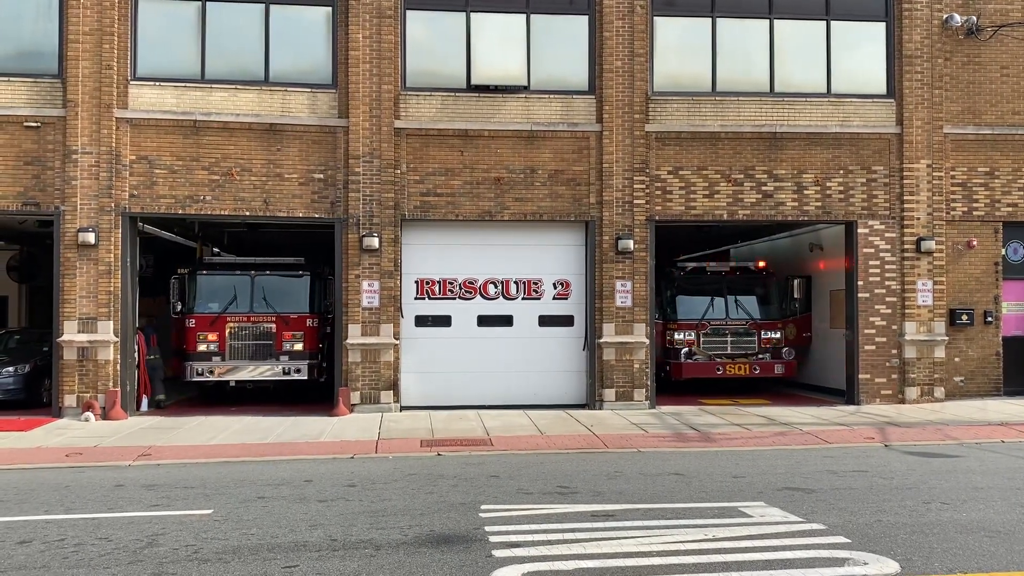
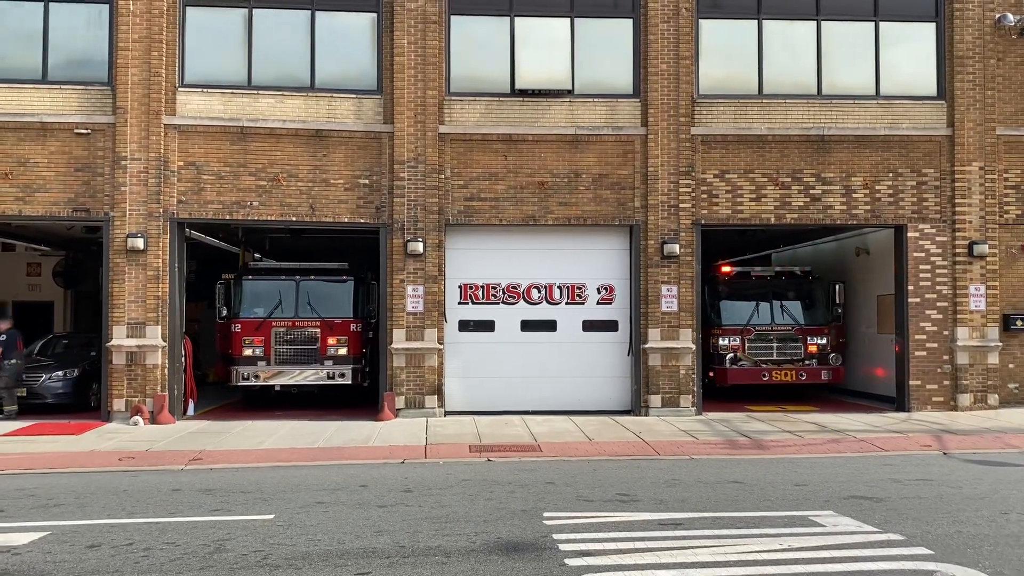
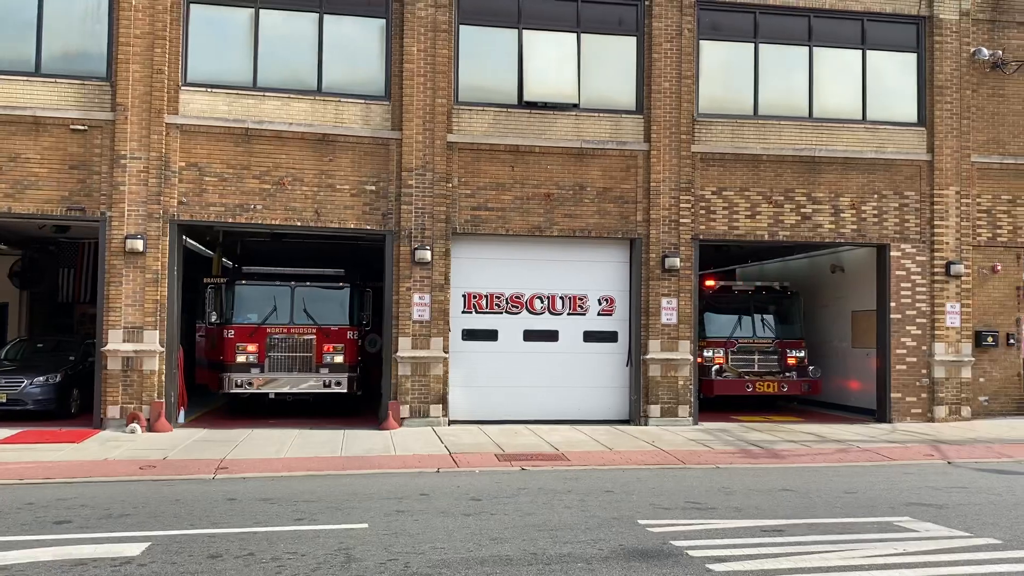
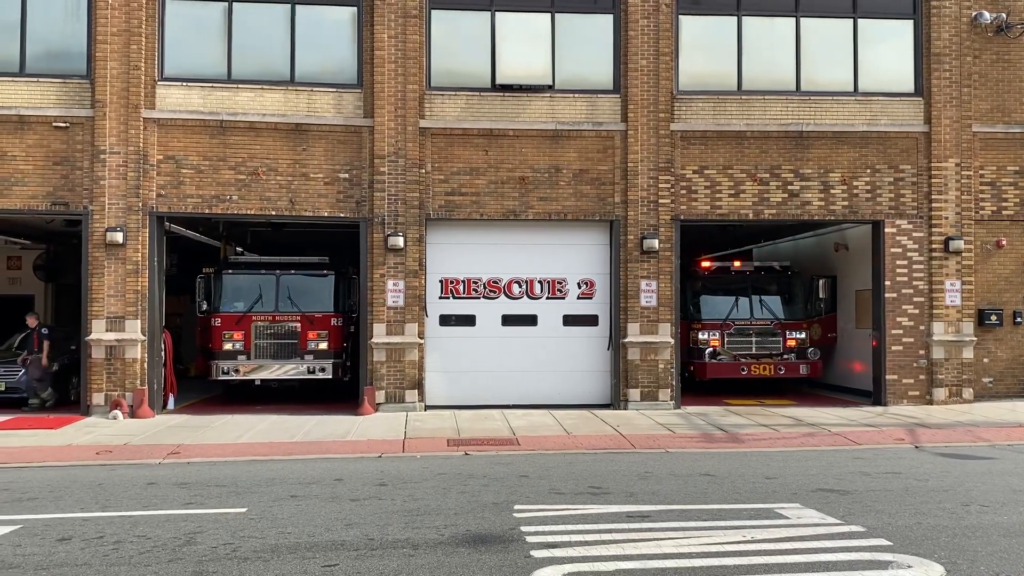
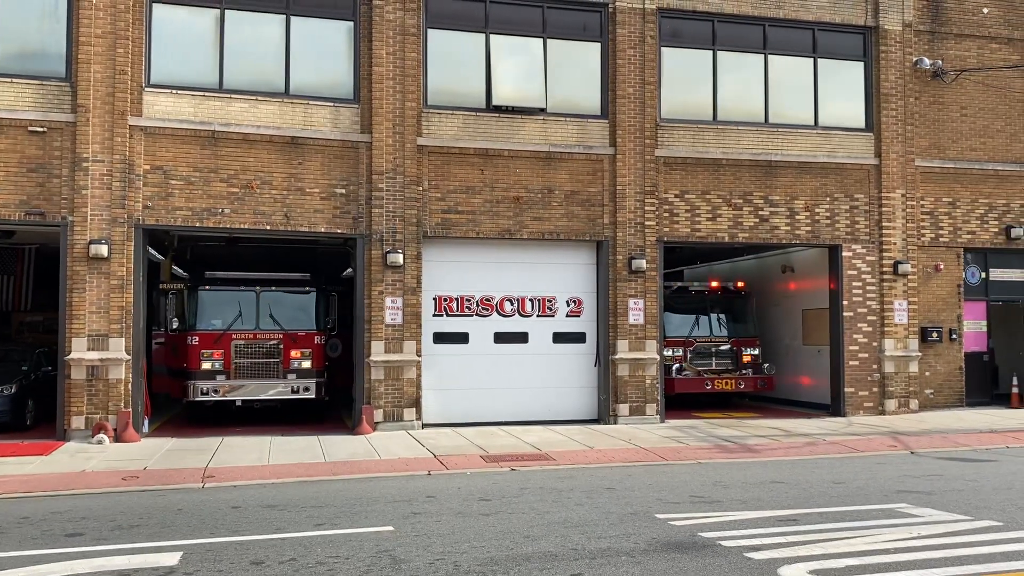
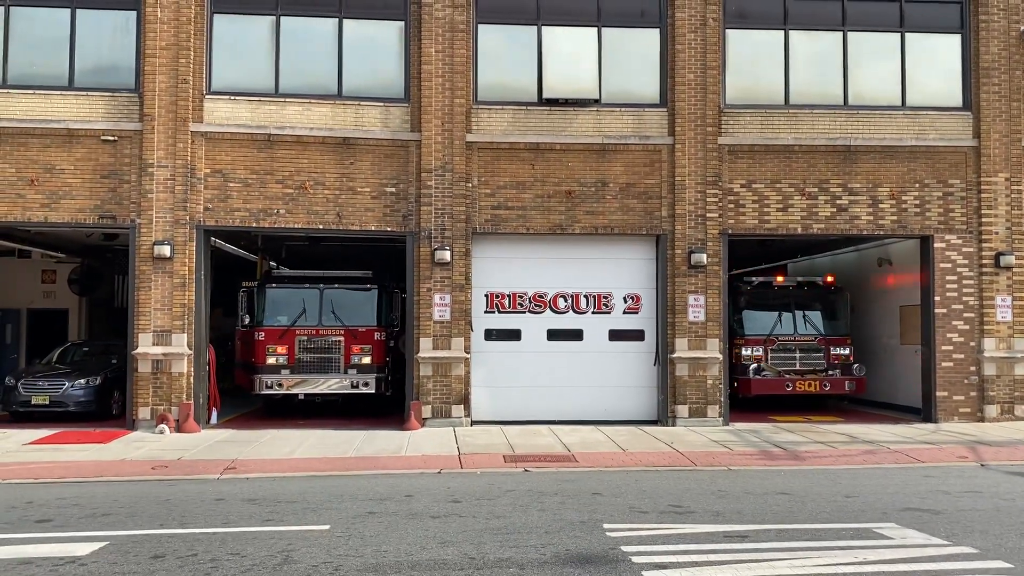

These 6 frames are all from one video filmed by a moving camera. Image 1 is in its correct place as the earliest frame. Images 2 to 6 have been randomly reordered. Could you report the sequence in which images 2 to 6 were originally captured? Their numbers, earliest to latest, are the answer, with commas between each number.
4, 2, 6, 3, 5
